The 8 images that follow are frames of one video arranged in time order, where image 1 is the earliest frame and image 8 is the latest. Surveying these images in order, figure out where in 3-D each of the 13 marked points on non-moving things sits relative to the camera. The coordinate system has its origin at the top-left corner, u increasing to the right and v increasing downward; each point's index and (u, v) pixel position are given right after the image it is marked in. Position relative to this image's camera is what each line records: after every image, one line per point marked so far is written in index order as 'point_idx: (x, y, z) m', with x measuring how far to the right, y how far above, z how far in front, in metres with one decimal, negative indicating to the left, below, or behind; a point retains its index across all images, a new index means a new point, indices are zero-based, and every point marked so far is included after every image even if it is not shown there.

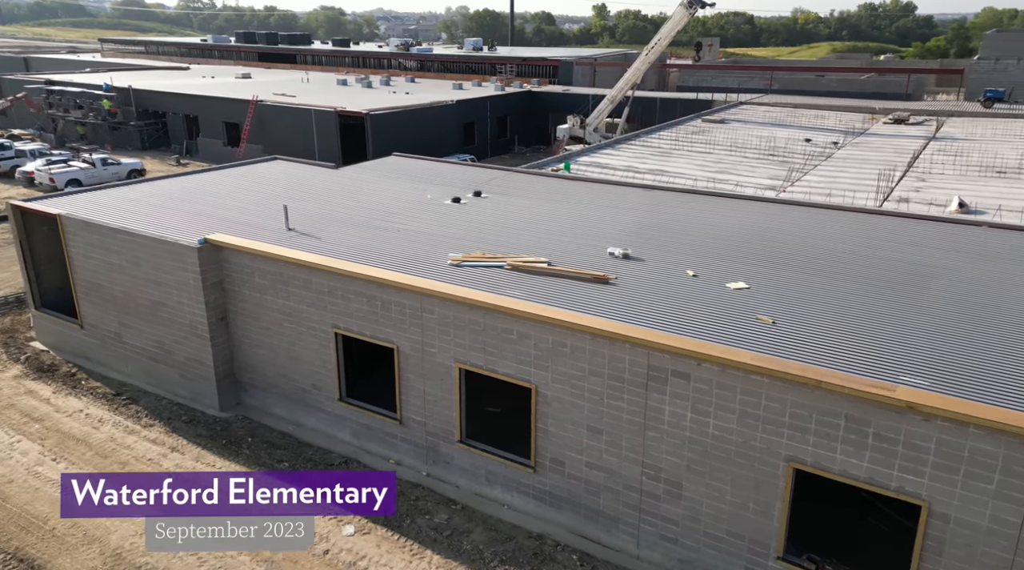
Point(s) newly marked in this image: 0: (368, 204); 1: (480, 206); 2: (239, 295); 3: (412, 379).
0: (-3.6, +2.0, +19.4) m
1: (-0.8, +2.0, +19.4) m
2: (-5.3, -0.2, +15.3) m
3: (-1.7, -1.6, +13.1) m
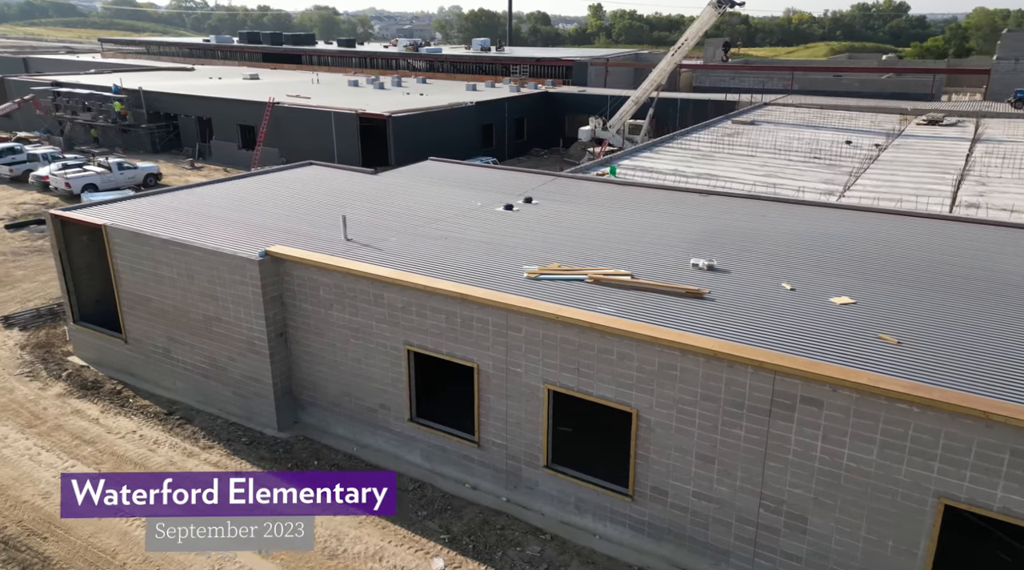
0: (-2.3, +1.8, +18.7) m
1: (+0.6, +1.8, +18.7) m
2: (-4.0, -0.5, +14.5) m
3: (-0.3, -1.9, +12.4) m
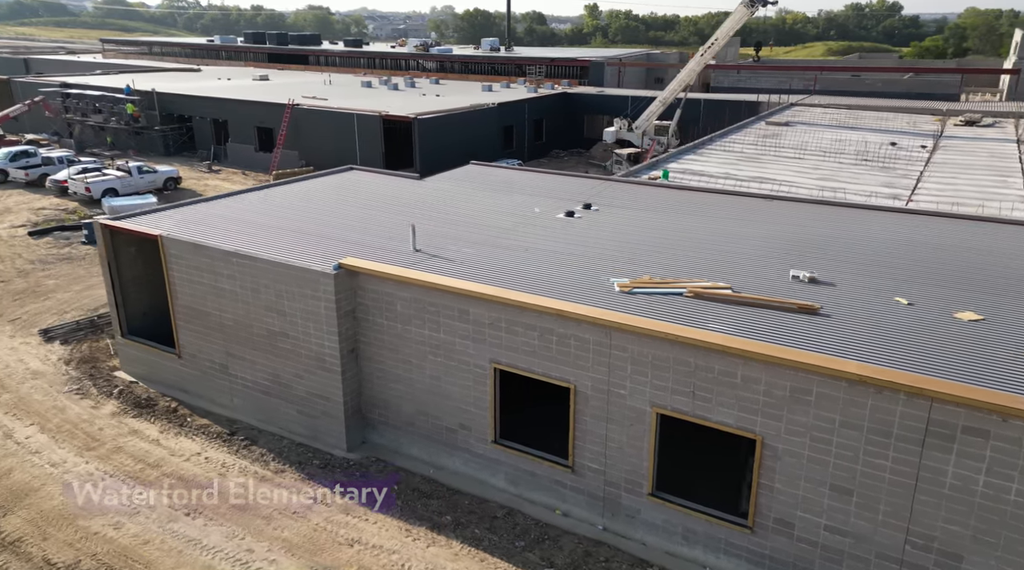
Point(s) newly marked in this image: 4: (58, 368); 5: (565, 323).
0: (-0.8, +1.5, +18.0) m
1: (+2.0, +1.5, +18.0) m
2: (-2.4, -0.7, +13.8) m
3: (+1.2, -2.1, +11.7) m
4: (-10.0, -1.9, +17.2) m
5: (+0.8, -0.6, +11.5) m
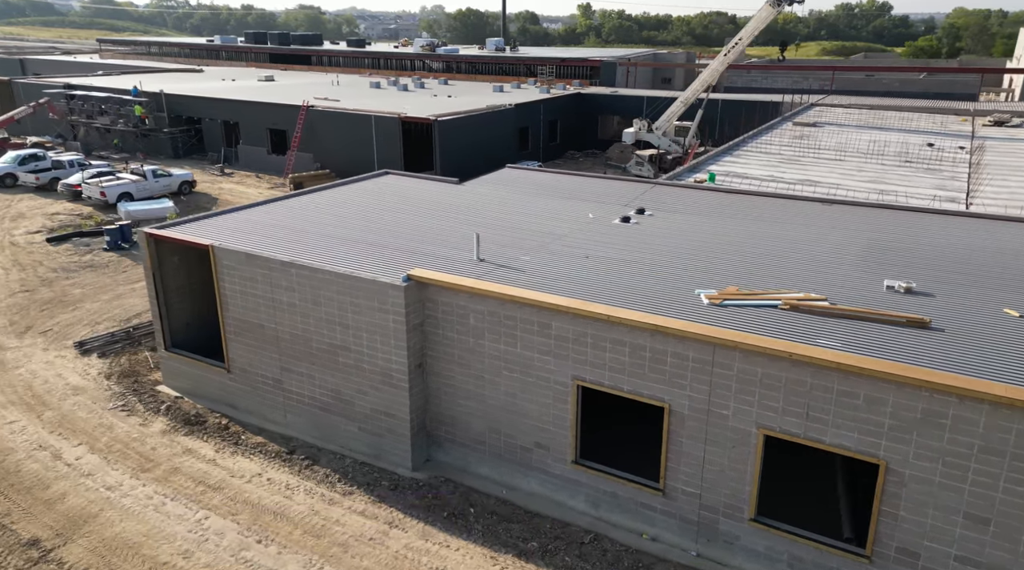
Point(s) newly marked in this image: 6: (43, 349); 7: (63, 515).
0: (+0.4, +1.3, +17.4) m
1: (+3.3, +1.3, +17.4) m
2: (-1.2, -0.9, +13.2) m
3: (+2.5, -2.3, +11.1) m
4: (-8.7, -2.1, +16.5) m
5: (+2.1, -0.8, +10.9) m
6: (-10.9, -1.5, +18.2) m
7: (-7.0, -3.6, +12.1) m
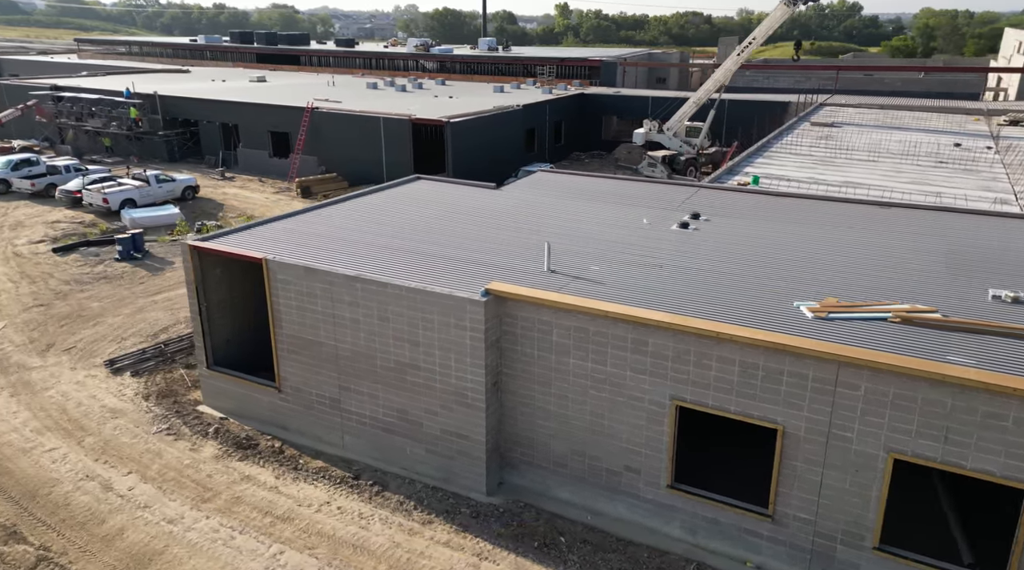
0: (+1.6, +1.1, +16.7) m
1: (+4.5, +1.1, +16.8) m
2: (+0.2, -1.2, +12.5) m
3: (+3.9, -2.5, +10.5) m
4: (-7.5, -2.4, +15.6) m
5: (+3.5, -1.0, +10.3) m
6: (-9.7, -1.8, +17.2) m
7: (-5.6, -3.9, +11.3) m
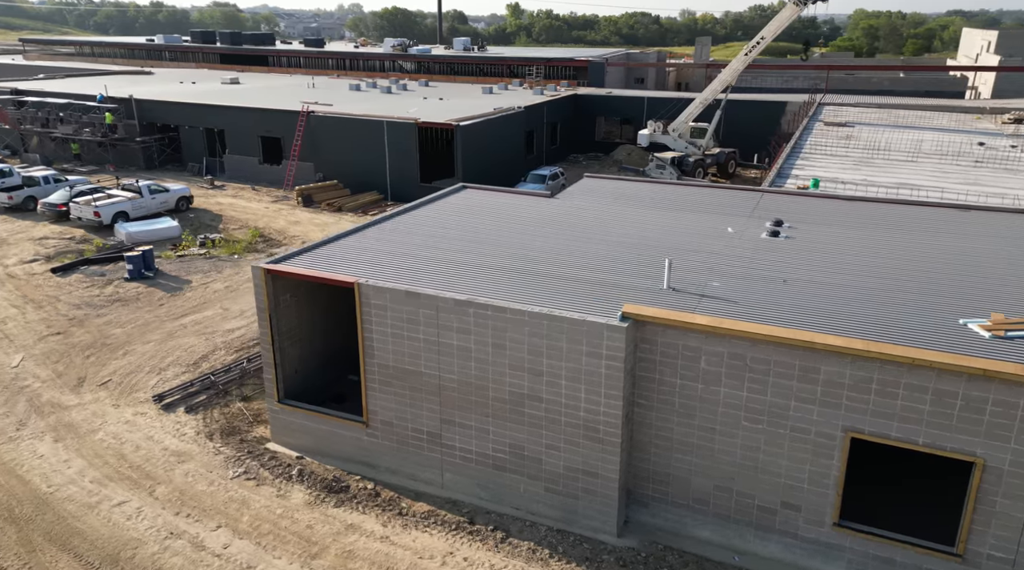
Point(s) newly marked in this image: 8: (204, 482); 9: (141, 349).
0: (+3.4, +0.8, +15.7) m
1: (+6.2, +0.9, +16.0) m
2: (+2.2, -1.5, +11.4) m
3: (+6.1, -2.7, +9.7) m
4: (-5.6, -2.9, +14.1) m
5: (+5.7, -1.2, +9.5) m
6: (-7.9, -2.4, +15.5) m
7: (-3.4, -4.3, +9.9) m
8: (-5.1, -3.2, +12.9) m
9: (-8.8, -1.5, +18.4) m
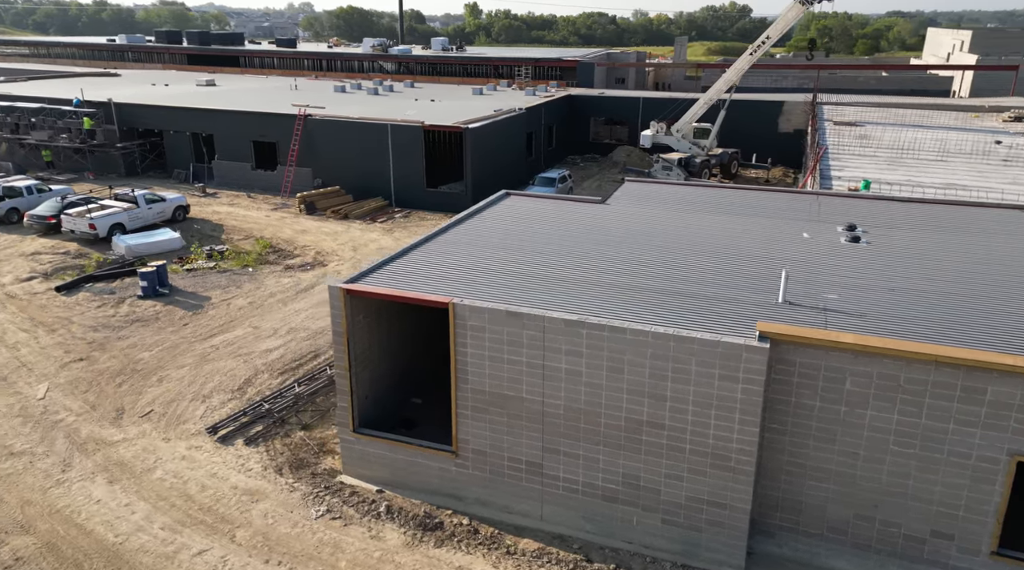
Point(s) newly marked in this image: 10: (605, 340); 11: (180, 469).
0: (+4.8, +0.6, +15.0) m
1: (+7.7, +0.8, +15.5) m
2: (+4.0, -1.7, +10.7) m
3: (+8.0, -2.9, +9.2) m
4: (-3.9, -3.3, +12.9) m
5: (+7.5, -1.4, +8.9) m
6: (-6.4, -2.8, +14.3) m
7: (-1.5, -4.7, +8.8) m
8: (-3.4, -3.6, +11.8) m
9: (-7.4, -1.9, +17.1) m
10: (+1.3, -0.8, +11.0) m
11: (-5.7, -3.1, +13.3) m
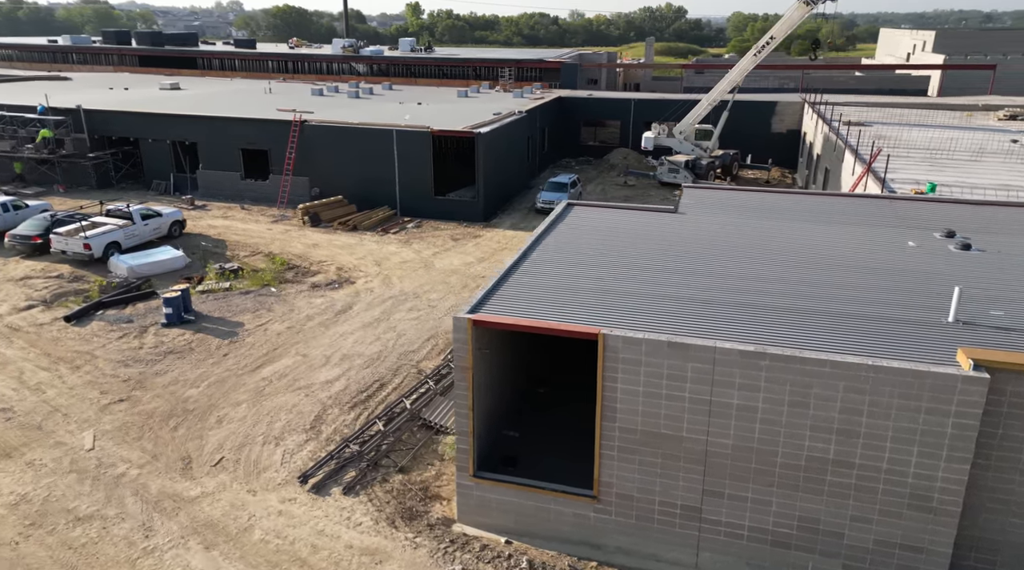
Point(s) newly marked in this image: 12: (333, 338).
0: (+6.8, +0.3, +14.2) m
1: (+9.5, +0.6, +14.9) m
2: (+6.3, -2.0, +9.8) m
3: (+10.4, -3.0, +8.6) m
4: (-1.7, -3.8, +11.5) m
5: (+9.9, -1.5, +8.3) m
6: (-4.3, -3.4, +12.7) m
7: (+1.0, -5.1, +7.6) m
8: (-1.1, -4.1, +10.4) m
9: (-5.5, -2.5, +15.5) m
10: (+3.5, -1.1, +10.0) m
11: (-3.5, -3.7, +11.7) m
12: (-4.4, -1.3, +19.1) m
